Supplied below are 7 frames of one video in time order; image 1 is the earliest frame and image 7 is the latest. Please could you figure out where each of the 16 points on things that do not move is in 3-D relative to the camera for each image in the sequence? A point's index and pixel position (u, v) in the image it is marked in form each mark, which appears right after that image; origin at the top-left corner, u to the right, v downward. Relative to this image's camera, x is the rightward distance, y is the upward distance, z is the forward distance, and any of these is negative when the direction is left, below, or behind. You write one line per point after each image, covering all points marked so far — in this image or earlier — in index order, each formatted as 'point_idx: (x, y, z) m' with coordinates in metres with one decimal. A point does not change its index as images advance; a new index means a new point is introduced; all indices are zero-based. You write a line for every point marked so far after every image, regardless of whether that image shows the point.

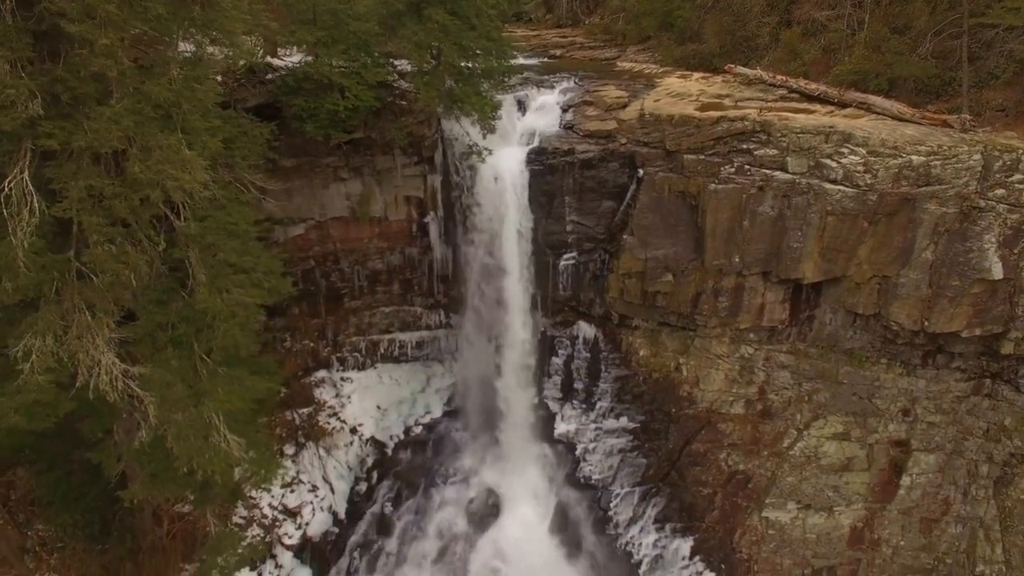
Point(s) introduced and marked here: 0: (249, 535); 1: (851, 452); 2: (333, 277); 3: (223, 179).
0: (-4.8, -4.6, +11.9) m
1: (+6.8, -3.3, +12.8) m
2: (-4.1, +0.3, +14.7) m
3: (-4.1, +1.5, +8.8) m
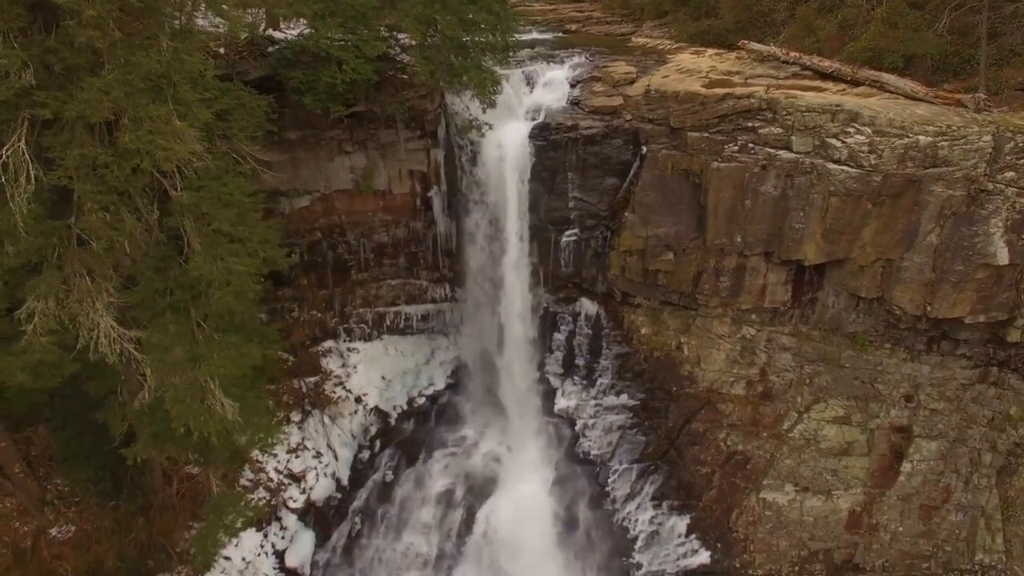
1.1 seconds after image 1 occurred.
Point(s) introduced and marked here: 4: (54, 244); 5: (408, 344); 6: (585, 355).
0: (-4.9, -4.0, +12.4) m
1: (+6.8, -2.9, +12.7) m
2: (-4.0, +0.9, +14.9) m
3: (-4.2, +1.9, +9.1) m
4: (-5.3, +0.5, +7.5) m
5: (-2.5, -1.4, +15.7) m
6: (+1.7, -1.5, +15.1) m
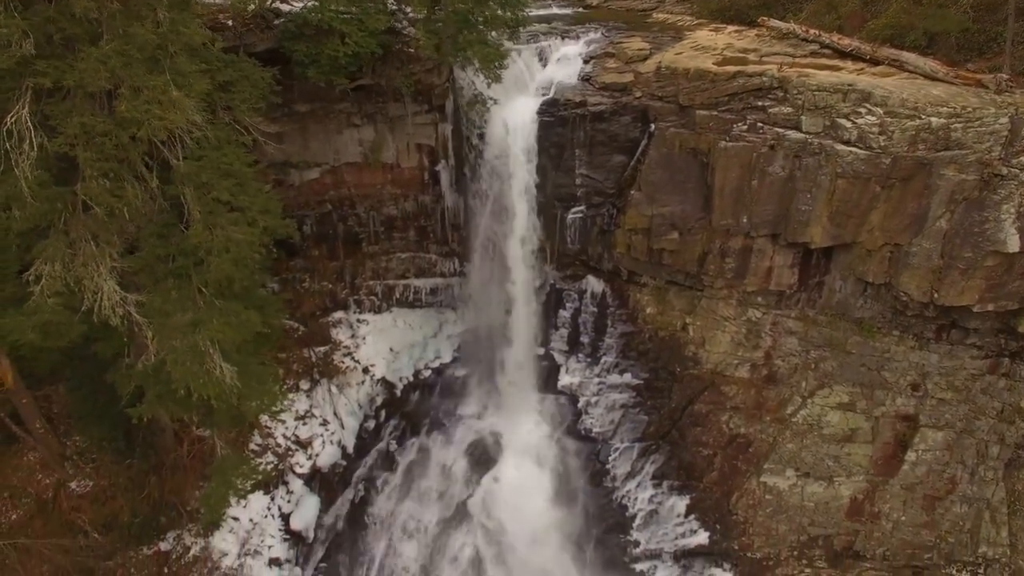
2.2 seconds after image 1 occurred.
0: (-4.9, -3.4, +12.8) m
1: (+6.7, -2.6, +12.6) m
2: (-3.8, +1.6, +15.1) m
3: (-4.3, +2.4, +9.3) m
4: (-5.5, +1.0, +7.8) m
5: (-2.4, -0.7, +15.9) m
6: (+1.8, -1.0, +15.1) m
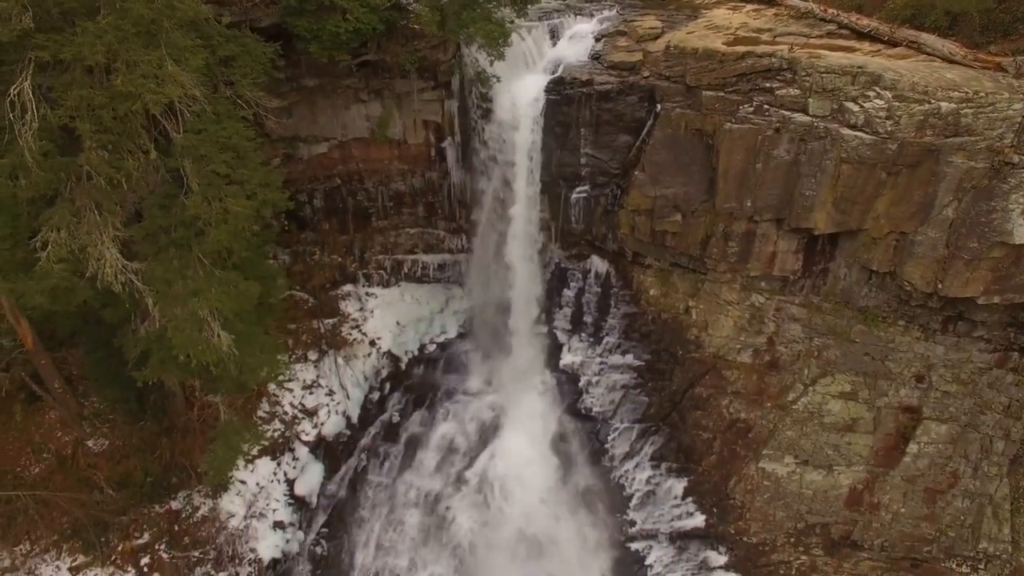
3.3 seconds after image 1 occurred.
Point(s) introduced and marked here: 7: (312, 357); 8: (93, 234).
0: (-5.0, -2.9, +13.2) m
1: (+6.7, -2.4, +12.4) m
2: (-3.7, +2.2, +15.3) m
3: (-4.3, +2.8, +9.5) m
4: (-5.7, +1.4, +8.1) m
5: (-2.2, -0.1, +16.1) m
6: (+1.9, -0.6, +15.1) m
7: (-4.5, -1.5, +14.4) m
8: (-5.4, +0.7, +8.3) m
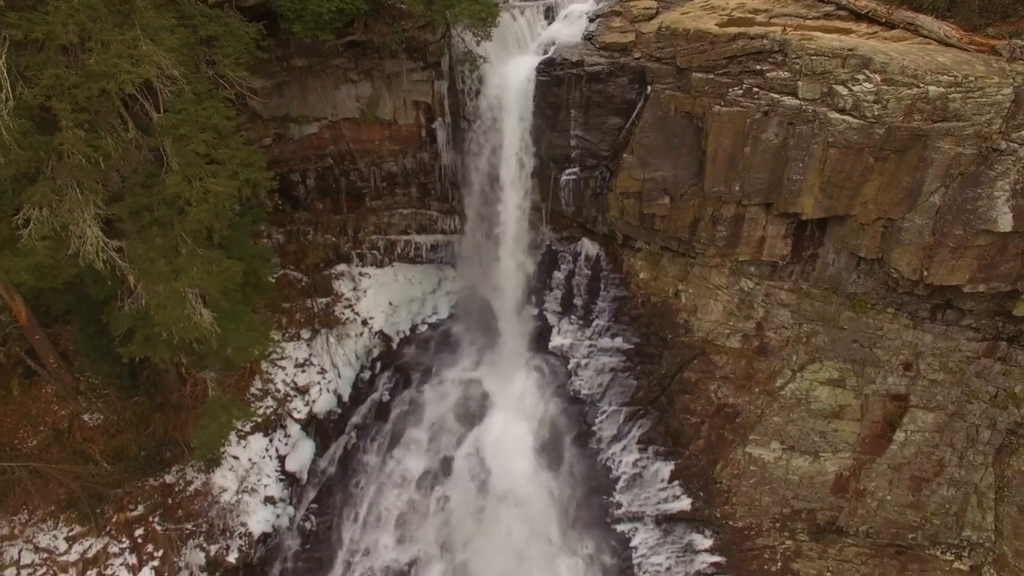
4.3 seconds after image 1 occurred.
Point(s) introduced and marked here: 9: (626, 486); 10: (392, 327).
0: (-5.3, -2.4, +13.4) m
1: (+6.4, -2.2, +12.4) m
2: (-3.8, +2.7, +15.4) m
3: (-4.6, +3.1, +9.5) m
4: (-6.0, +1.7, +8.2) m
5: (-2.4, +0.3, +16.2) m
6: (+1.7, -0.2, +15.1) m
7: (-4.7, -1.1, +14.6) m
8: (-5.7, +1.0, +8.4) m
9: (+2.4, -4.2, +13.4) m
10: (-2.9, -1.0, +15.6) m
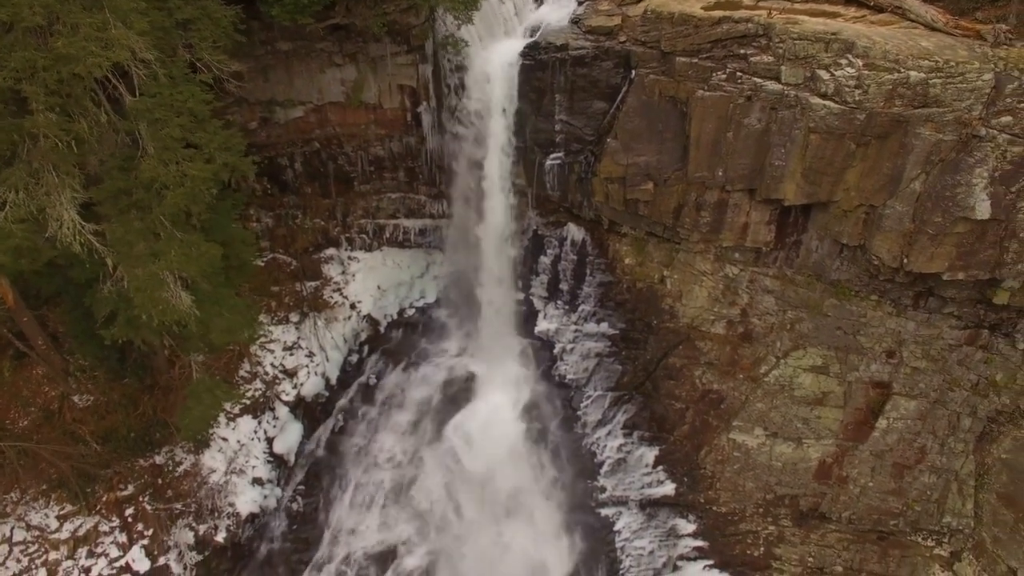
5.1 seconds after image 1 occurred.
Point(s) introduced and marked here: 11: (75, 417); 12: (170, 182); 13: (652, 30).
0: (-5.6, -2.1, +13.6) m
1: (+6.0, -1.9, +12.4) m
2: (-4.1, +3.0, +15.4) m
3: (-5.0, +3.4, +9.5) m
4: (-6.4, +1.9, +8.3) m
5: (-2.7, +0.7, +16.2) m
6: (+1.4, +0.2, +15.1) m
7: (-5.1, -0.7, +14.7) m
8: (-6.1, +1.2, +8.4) m
9: (+2.0, -3.9, +13.5) m
10: (-3.2, -0.6, +15.7) m
11: (-8.5, -2.5, +12.4) m
12: (-4.8, +1.5, +9.0) m
13: (+2.7, +5.0, +12.4) m
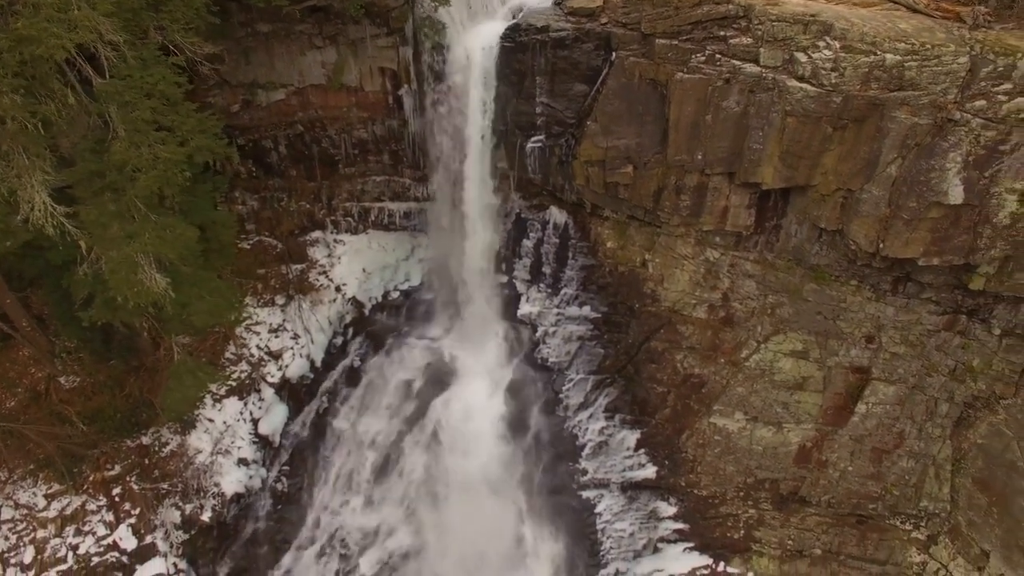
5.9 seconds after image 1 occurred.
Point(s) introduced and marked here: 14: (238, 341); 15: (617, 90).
0: (-6.0, -1.7, +13.7) m
1: (+5.6, -1.6, +12.4) m
2: (-4.5, +3.5, +15.3) m
3: (-5.4, +3.7, +9.4) m
4: (-6.8, +2.1, +8.3) m
5: (-3.1, +1.2, +16.2) m
6: (+1.0, +0.5, +15.1) m
7: (-5.4, -0.3, +14.7) m
8: (-6.5, +1.5, +8.5) m
9: (+1.6, -3.5, +13.6) m
10: (-3.6, -0.2, +15.7) m
11: (-8.9, -2.1, +12.6) m
12: (-5.2, +1.7, +9.0) m
13: (+2.4, +5.3, +12.3) m
14: (-6.1, -1.2, +14.0) m
15: (+2.1, +3.8, +12.5) m
